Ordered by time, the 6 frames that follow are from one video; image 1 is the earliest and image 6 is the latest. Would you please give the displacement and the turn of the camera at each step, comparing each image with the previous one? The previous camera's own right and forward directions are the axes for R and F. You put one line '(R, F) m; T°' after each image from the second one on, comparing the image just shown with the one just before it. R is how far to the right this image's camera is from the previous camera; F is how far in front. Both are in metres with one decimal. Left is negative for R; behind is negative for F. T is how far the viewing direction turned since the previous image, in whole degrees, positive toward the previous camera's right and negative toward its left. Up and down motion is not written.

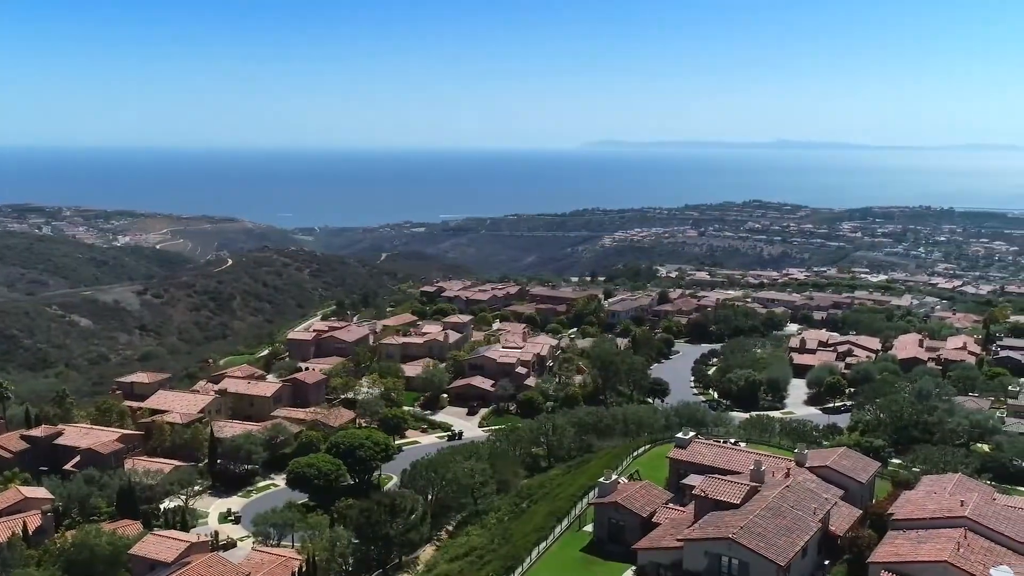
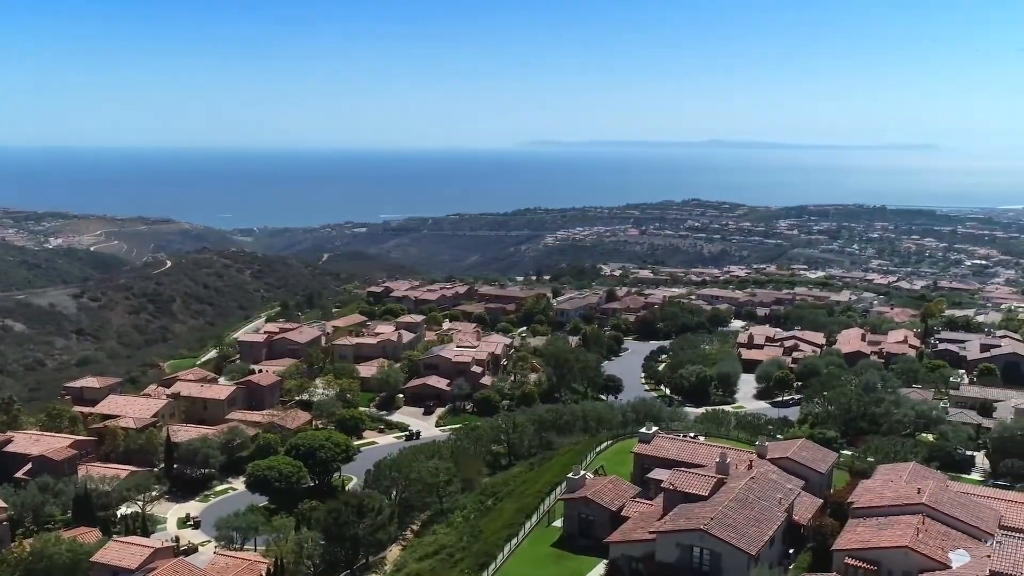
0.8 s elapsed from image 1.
(-0.8, -0.2) m; +4°
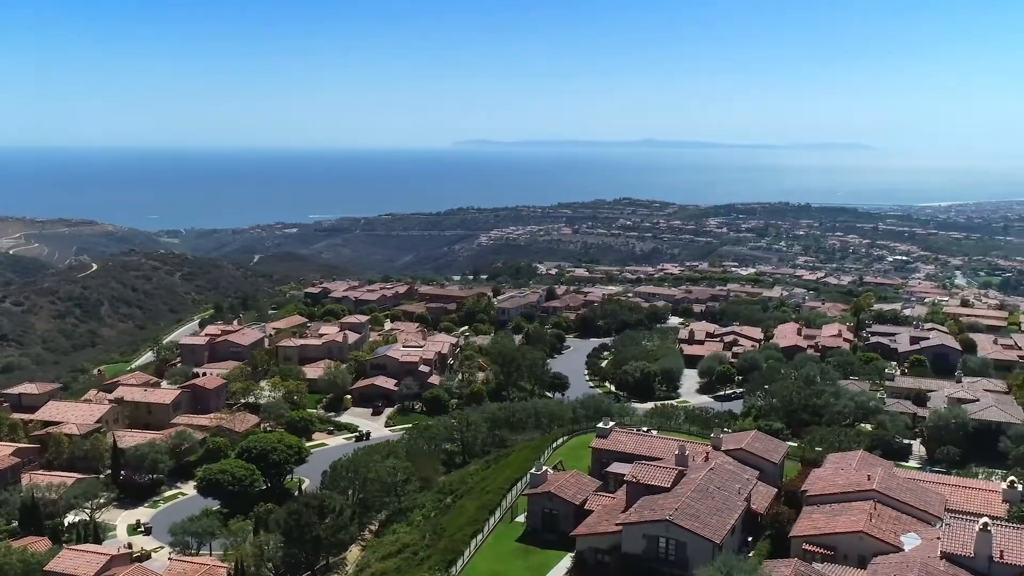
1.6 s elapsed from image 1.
(-0.9, -0.2) m; +4°
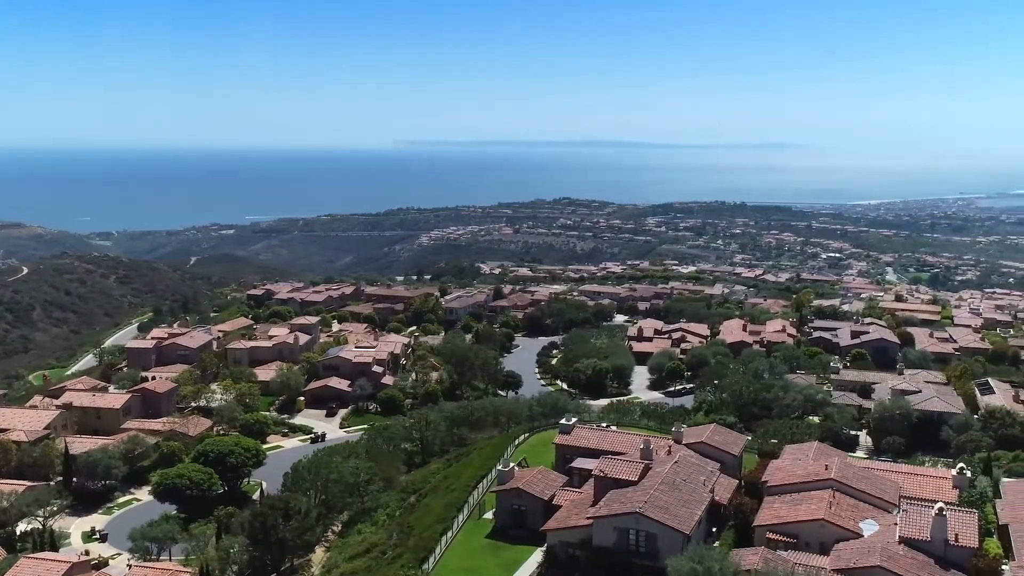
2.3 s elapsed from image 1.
(-0.8, -0.2) m; +4°
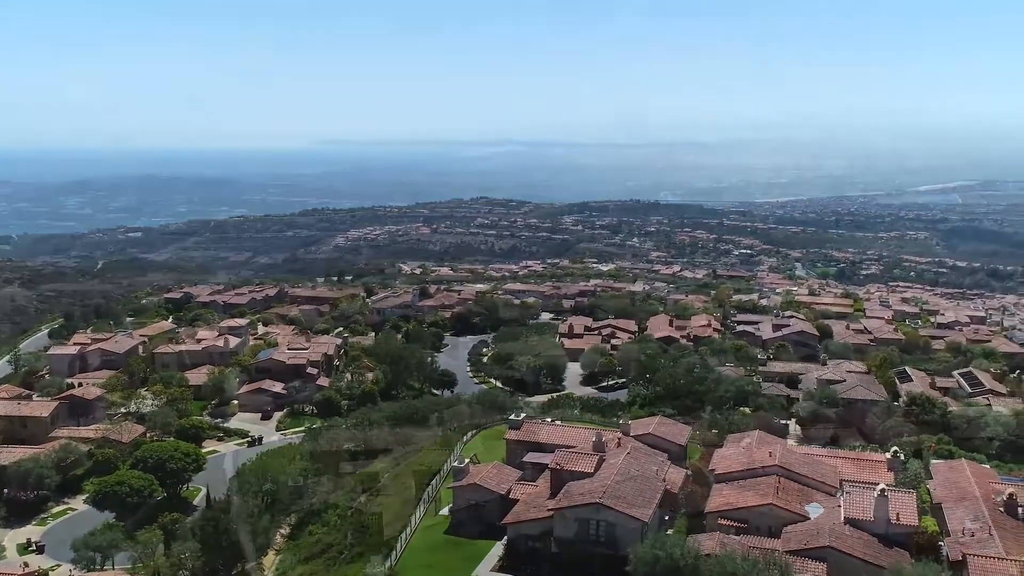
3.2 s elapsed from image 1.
(-1.1, -0.3) m; +5°
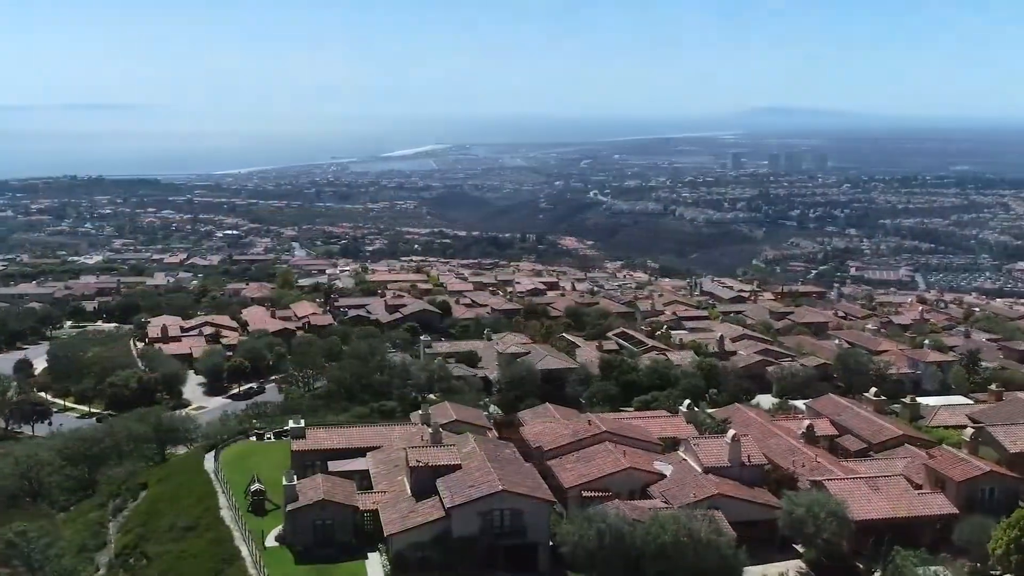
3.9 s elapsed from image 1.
(+6.9, -0.2) m; -16°
